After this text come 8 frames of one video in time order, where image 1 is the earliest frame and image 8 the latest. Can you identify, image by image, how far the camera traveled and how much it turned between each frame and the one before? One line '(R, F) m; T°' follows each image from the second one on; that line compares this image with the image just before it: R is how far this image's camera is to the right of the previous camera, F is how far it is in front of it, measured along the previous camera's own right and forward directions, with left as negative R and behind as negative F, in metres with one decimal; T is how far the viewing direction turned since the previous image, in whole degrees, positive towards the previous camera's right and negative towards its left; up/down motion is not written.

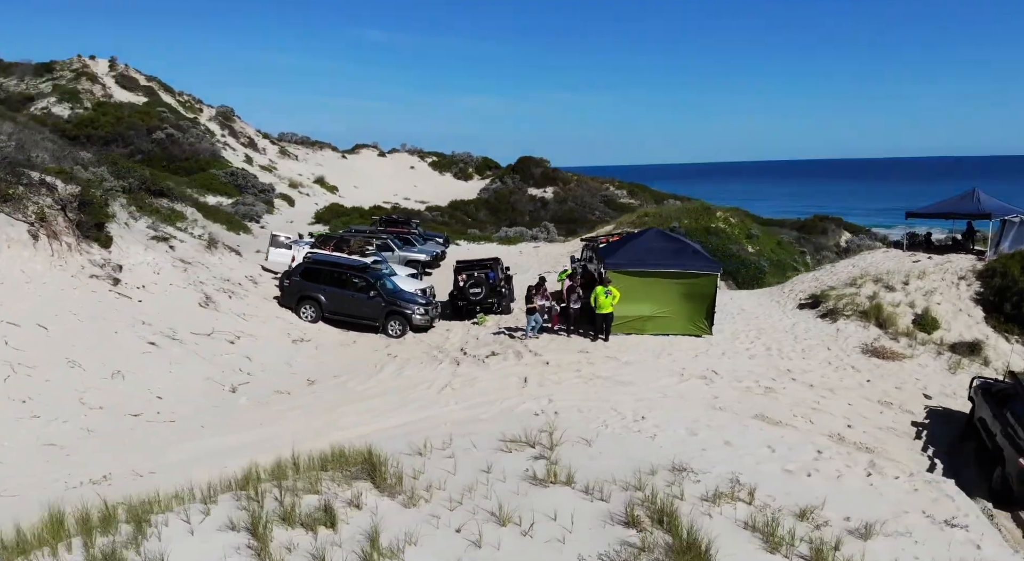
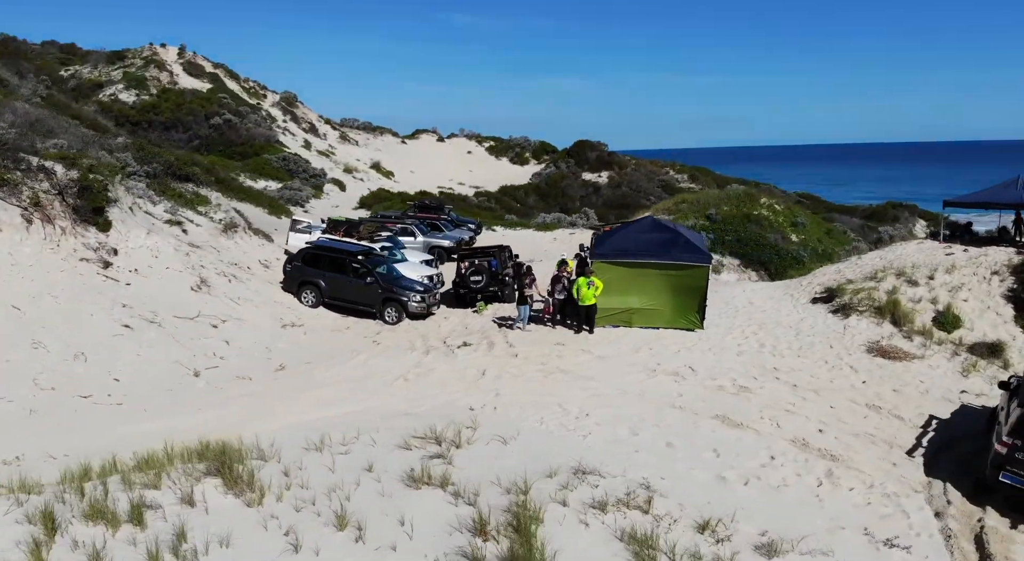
(+1.8, +0.4) m; -6°
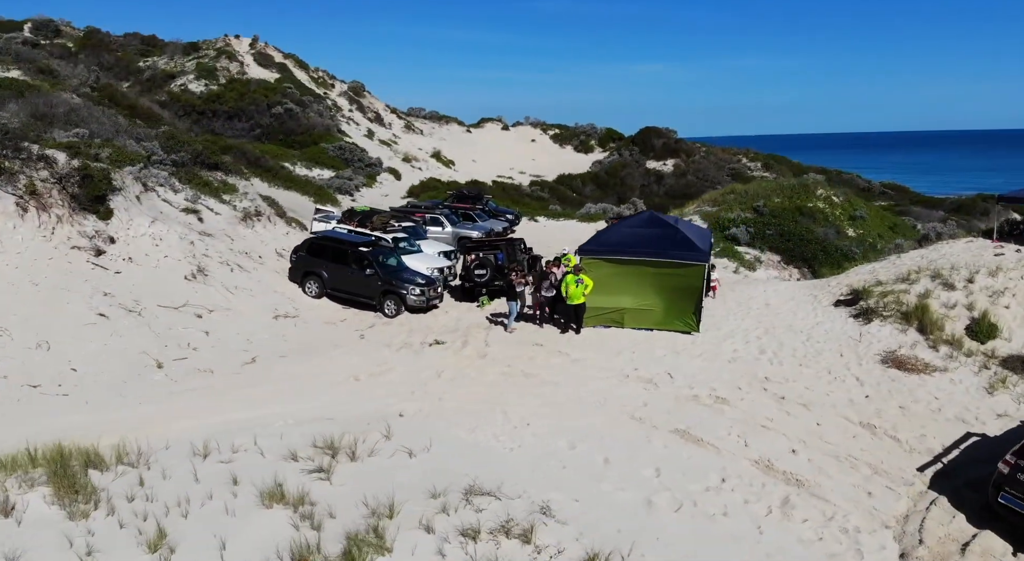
(+1.8, +0.7) m; -6°
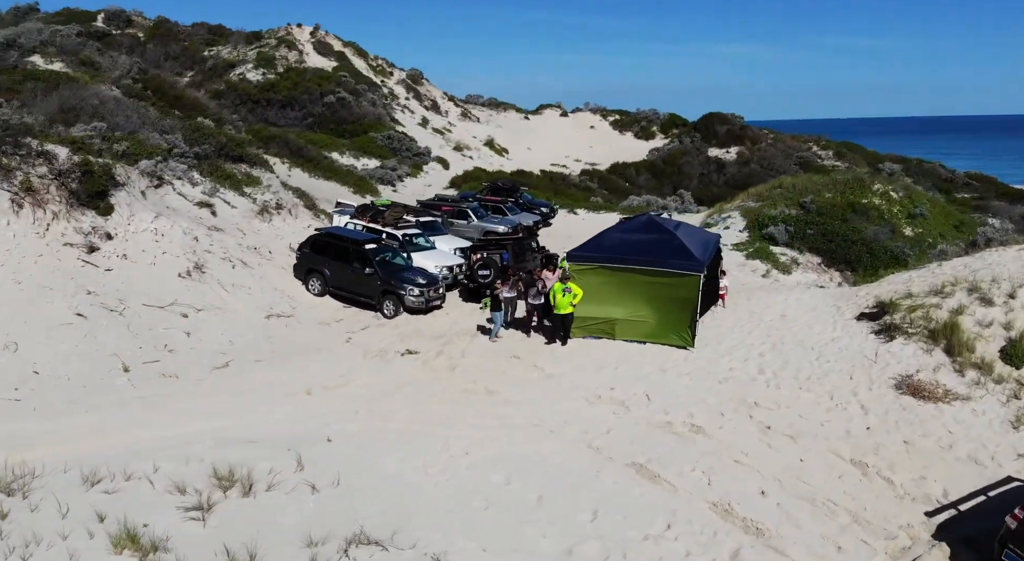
(+1.5, +0.8) m; -5°
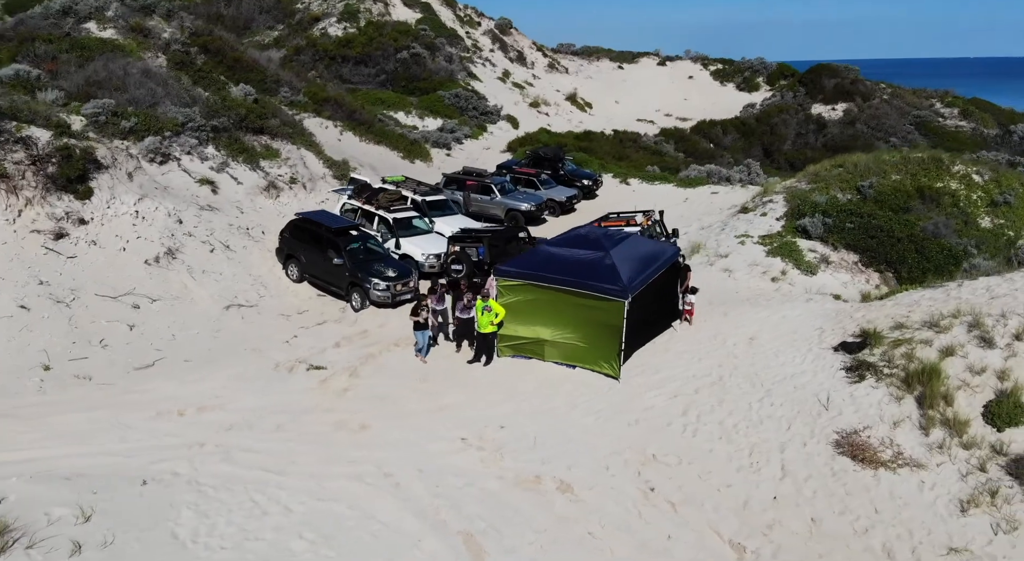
(+3.1, +1.2) m; -9°
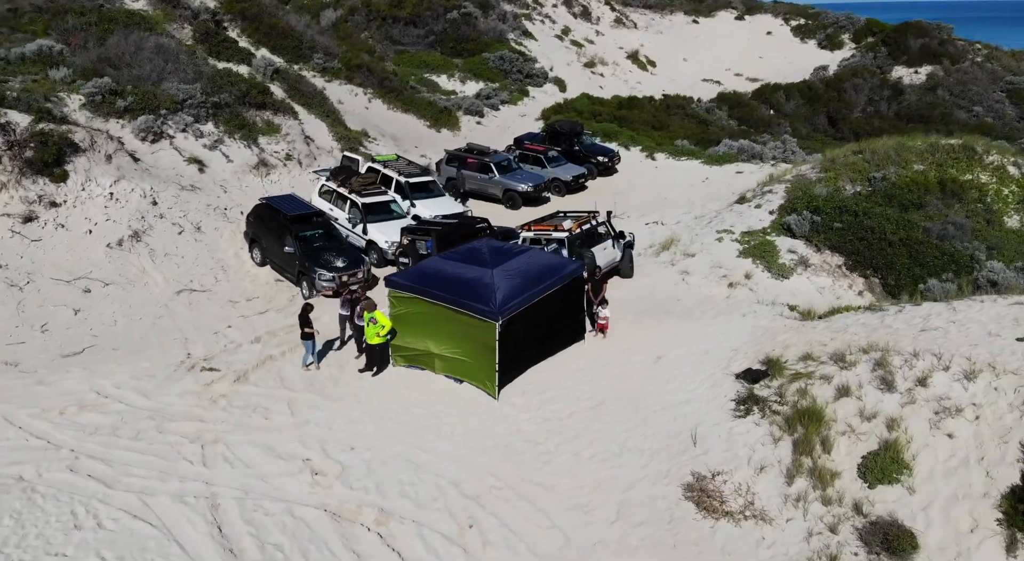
(+3.1, +0.4) m; -7°
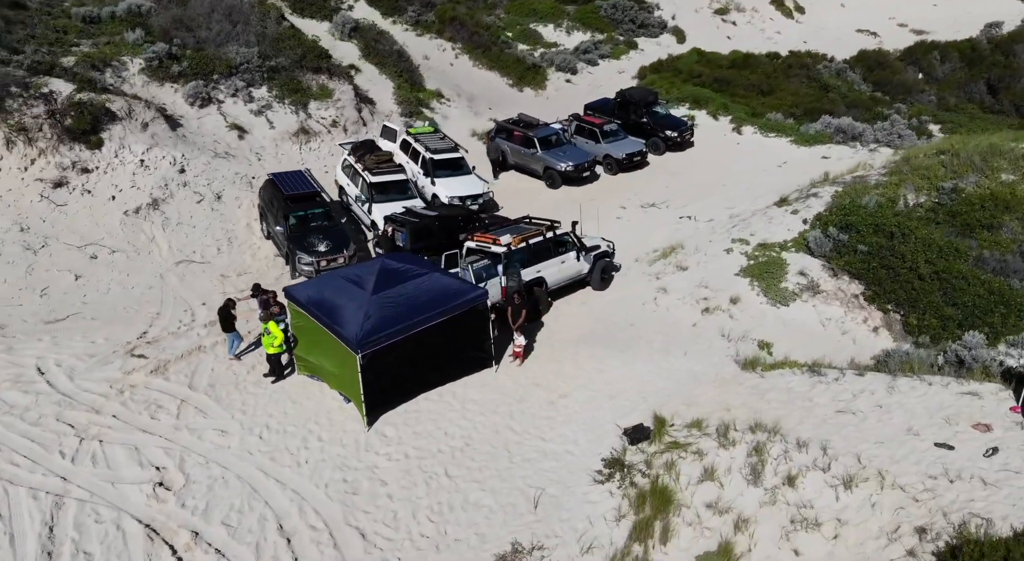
(+3.9, +0.9) m; -12°
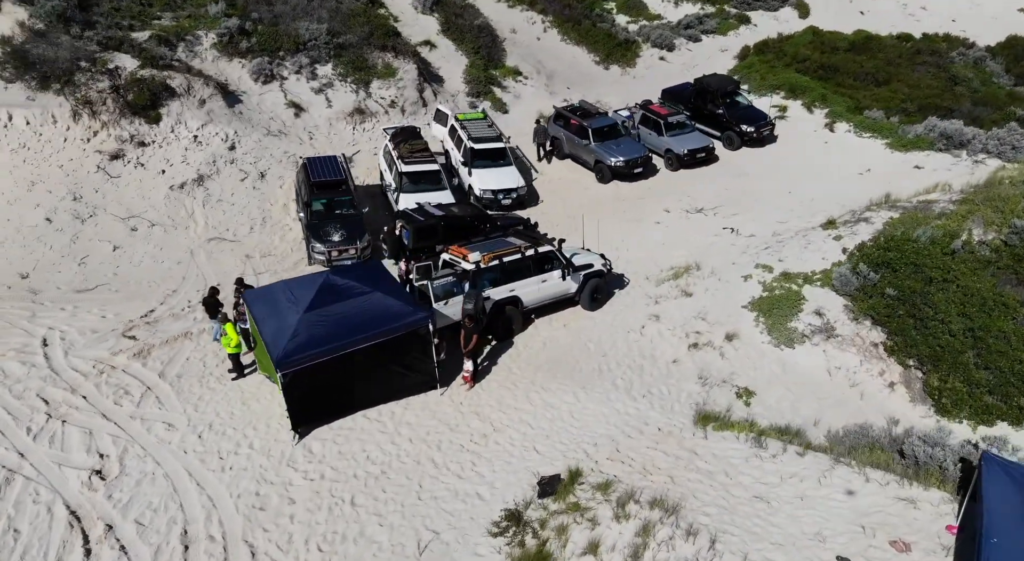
(+2.8, +0.6) m; -10°
